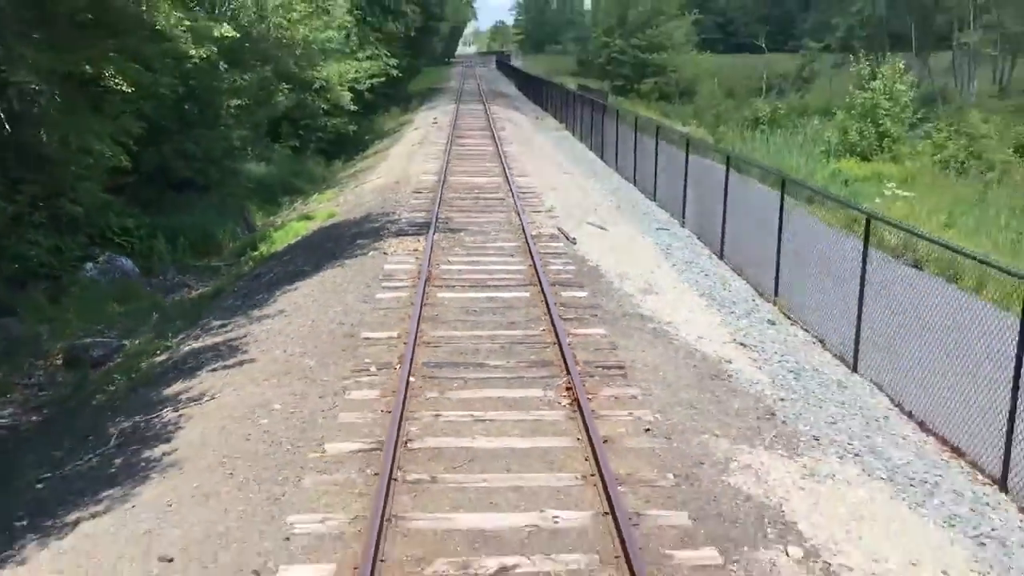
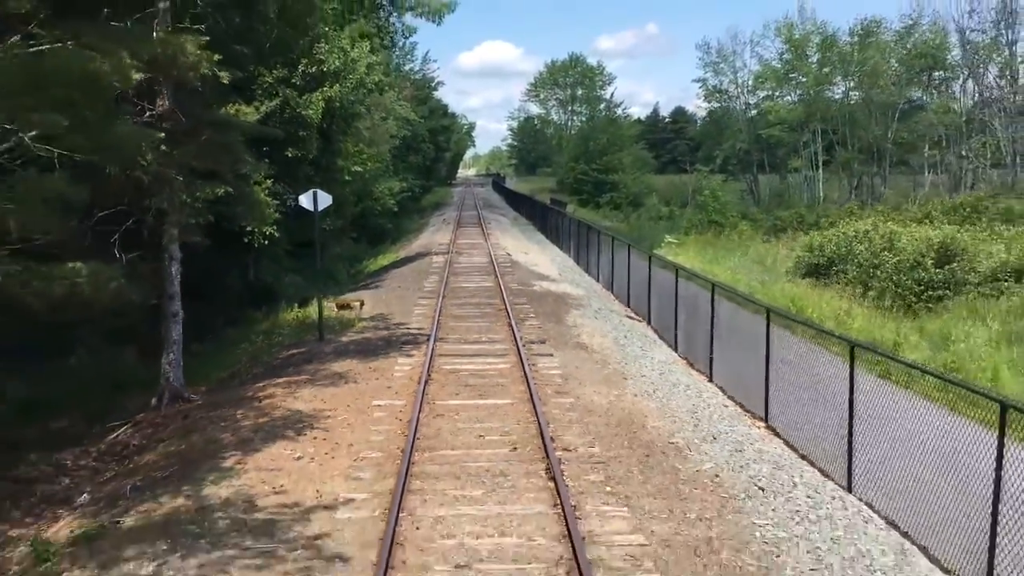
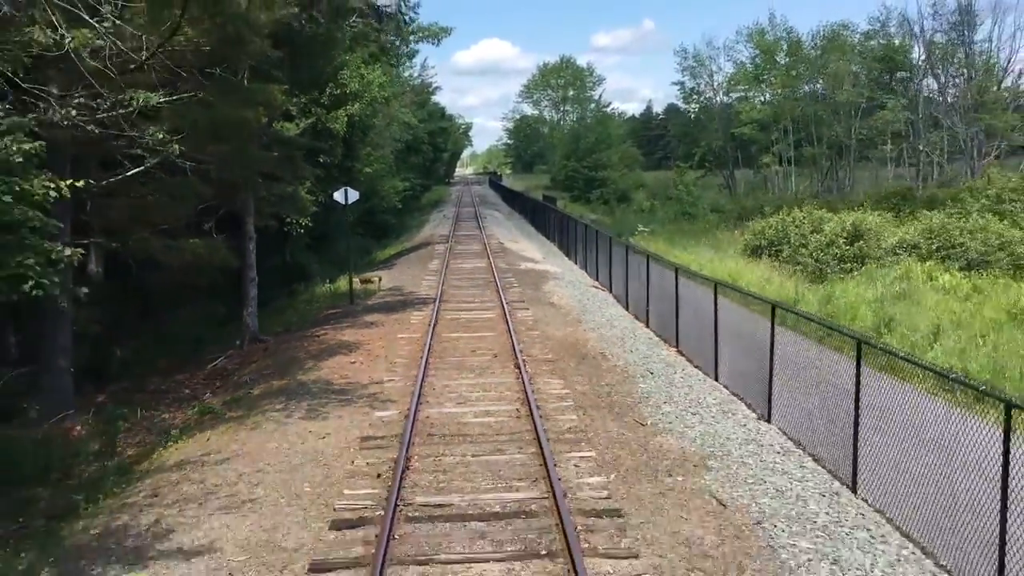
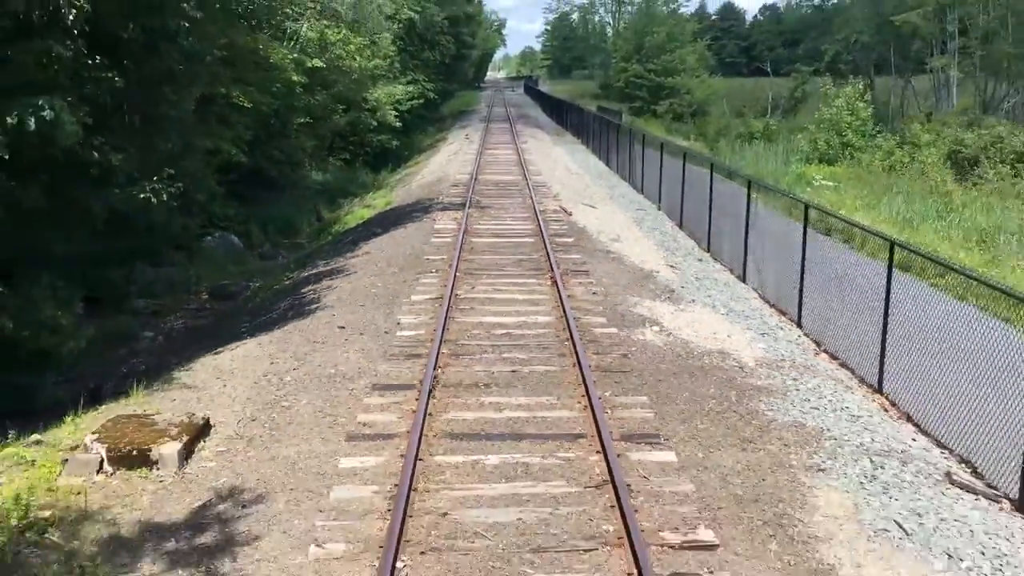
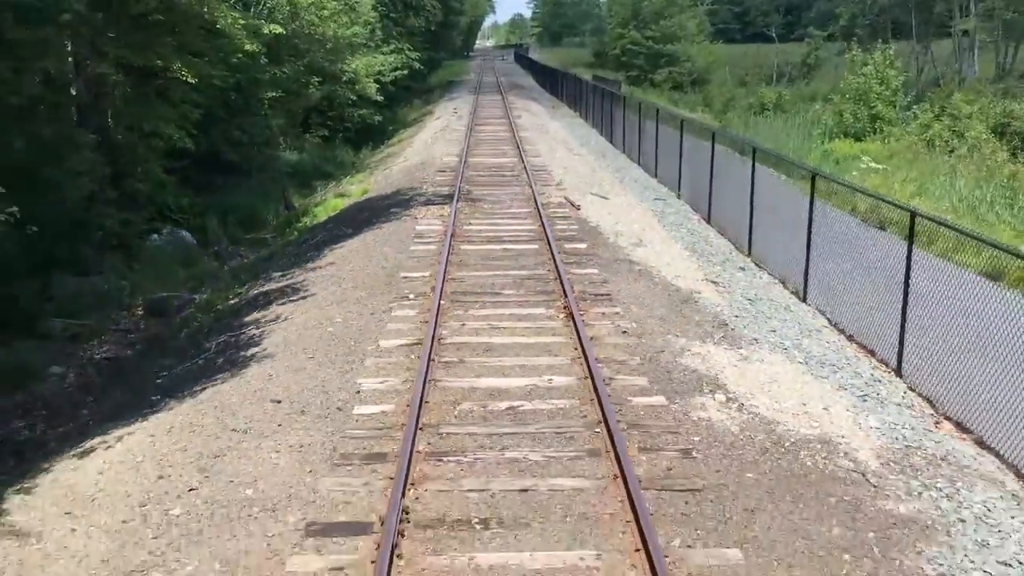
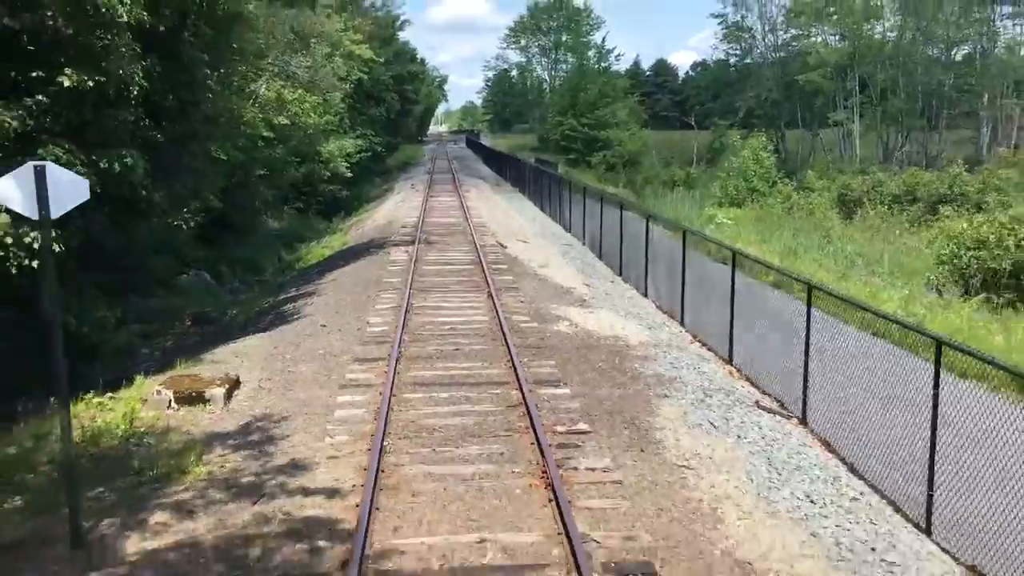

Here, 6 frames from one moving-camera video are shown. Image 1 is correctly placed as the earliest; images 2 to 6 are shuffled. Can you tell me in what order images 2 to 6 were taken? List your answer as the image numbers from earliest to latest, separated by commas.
5, 4, 6, 2, 3
